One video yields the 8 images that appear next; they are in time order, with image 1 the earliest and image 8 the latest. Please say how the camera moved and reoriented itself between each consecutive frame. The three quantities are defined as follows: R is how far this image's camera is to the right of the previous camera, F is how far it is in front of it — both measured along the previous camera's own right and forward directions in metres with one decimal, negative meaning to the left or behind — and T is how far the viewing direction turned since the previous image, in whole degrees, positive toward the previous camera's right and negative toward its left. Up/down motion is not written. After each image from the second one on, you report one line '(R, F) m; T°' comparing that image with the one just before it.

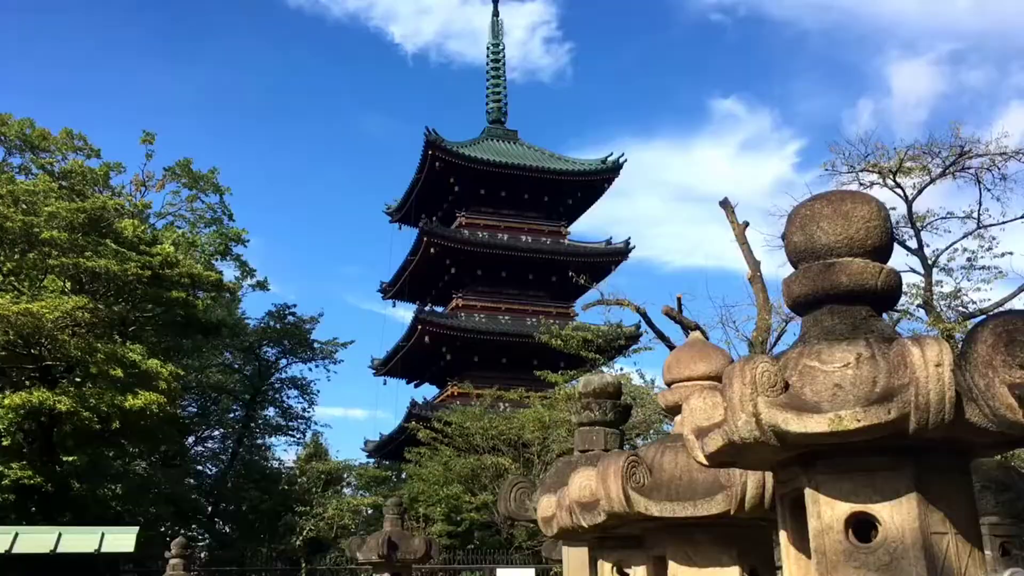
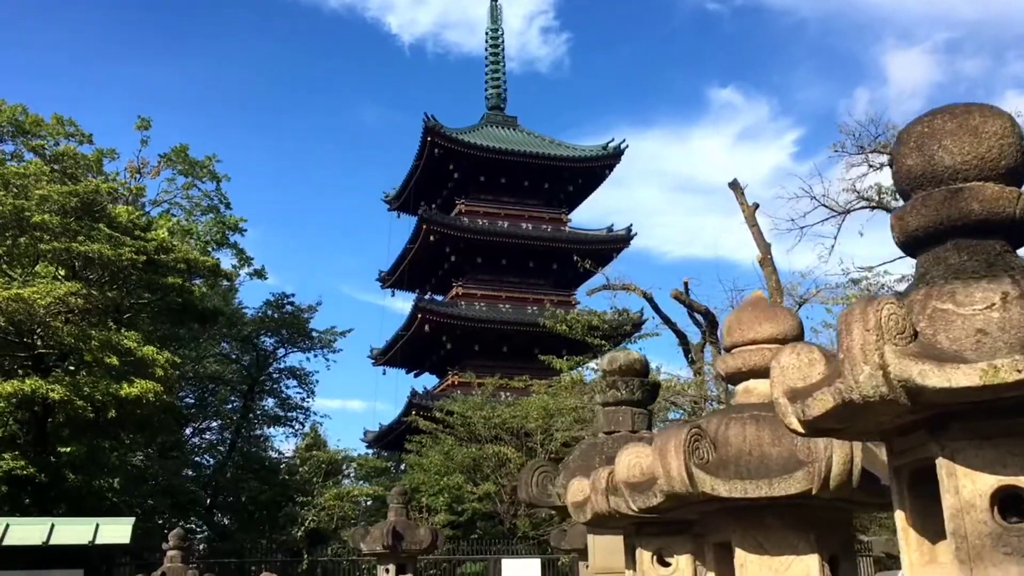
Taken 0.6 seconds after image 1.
(-0.1, +0.3) m; 0°
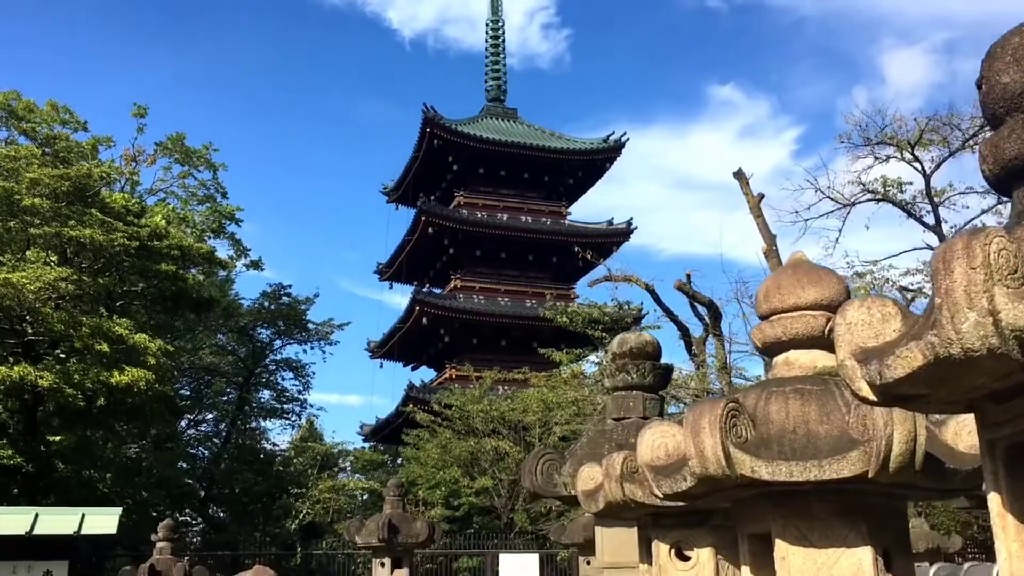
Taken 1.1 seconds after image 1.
(0.0, +0.3) m; 0°
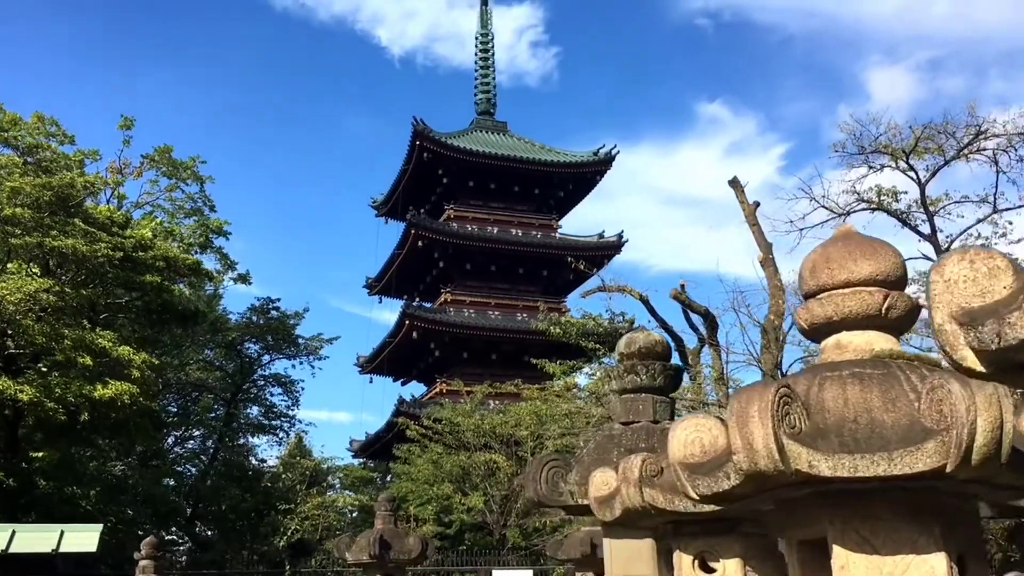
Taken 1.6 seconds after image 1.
(0.0, +0.2) m; +1°
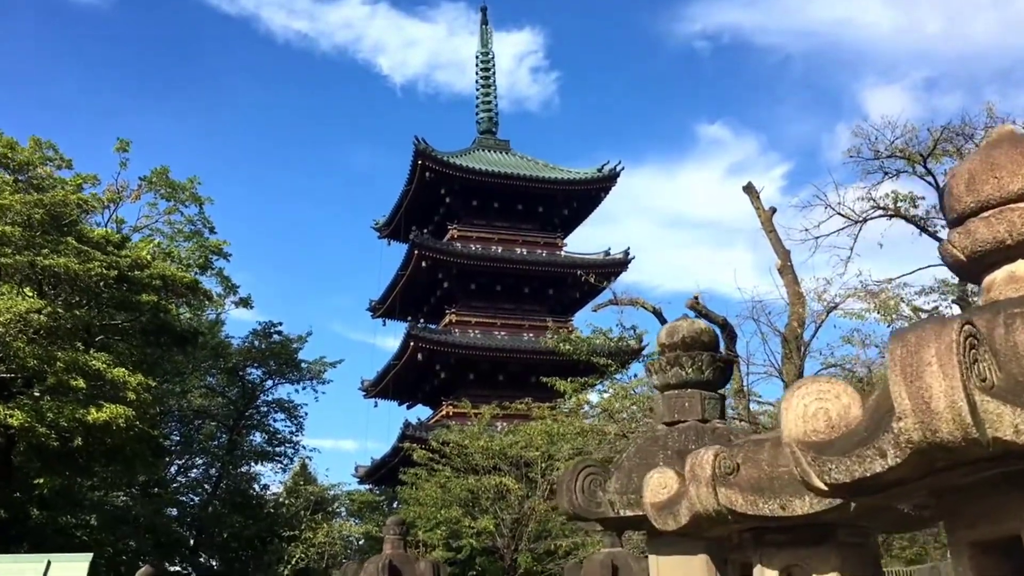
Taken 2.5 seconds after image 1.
(-0.1, +0.5) m; 0°
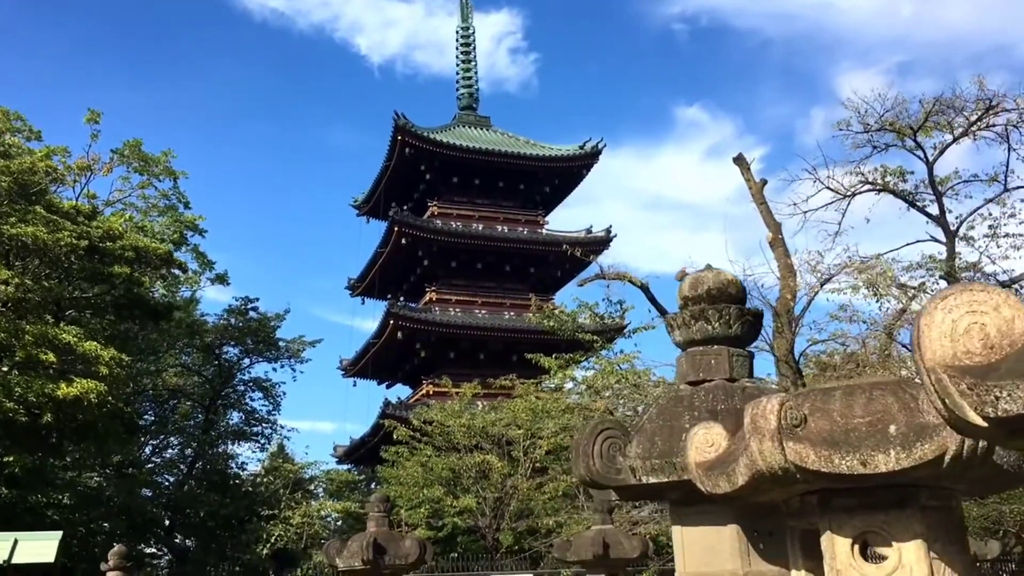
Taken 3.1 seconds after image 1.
(-0.1, +0.3) m; +1°
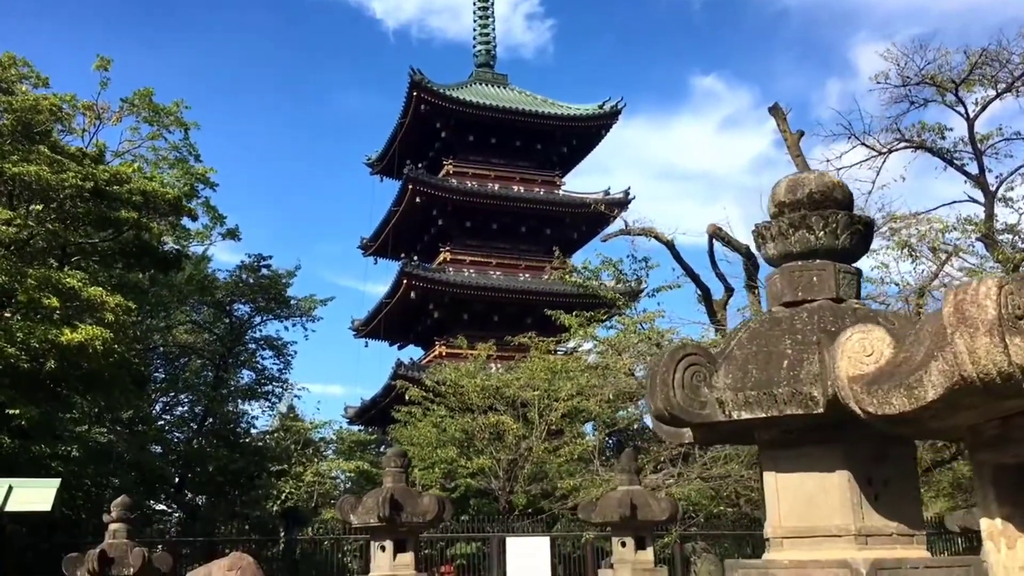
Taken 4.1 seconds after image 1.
(-0.1, +0.5) m; -1°
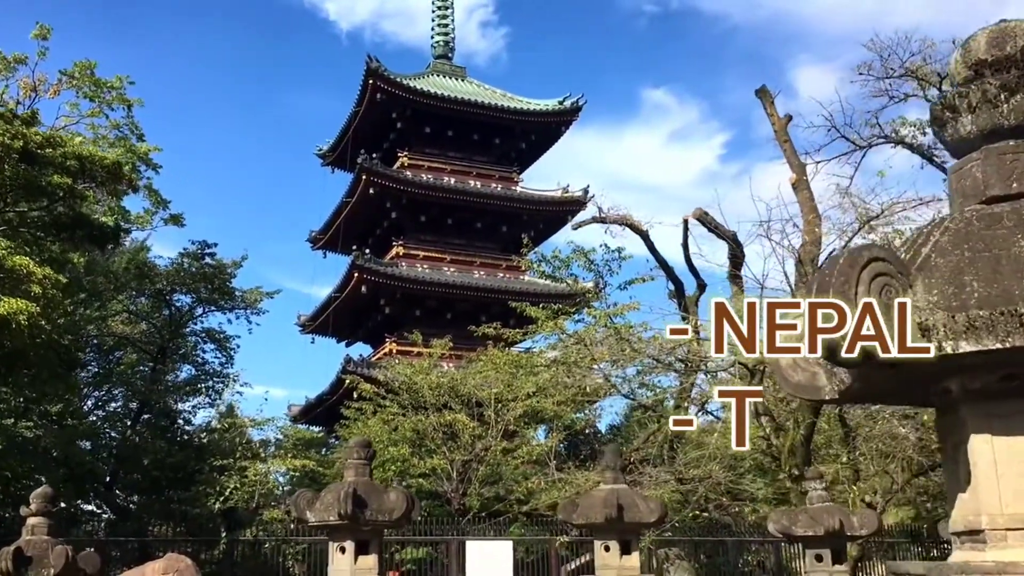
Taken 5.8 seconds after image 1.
(-0.3, +0.8) m; +3°
